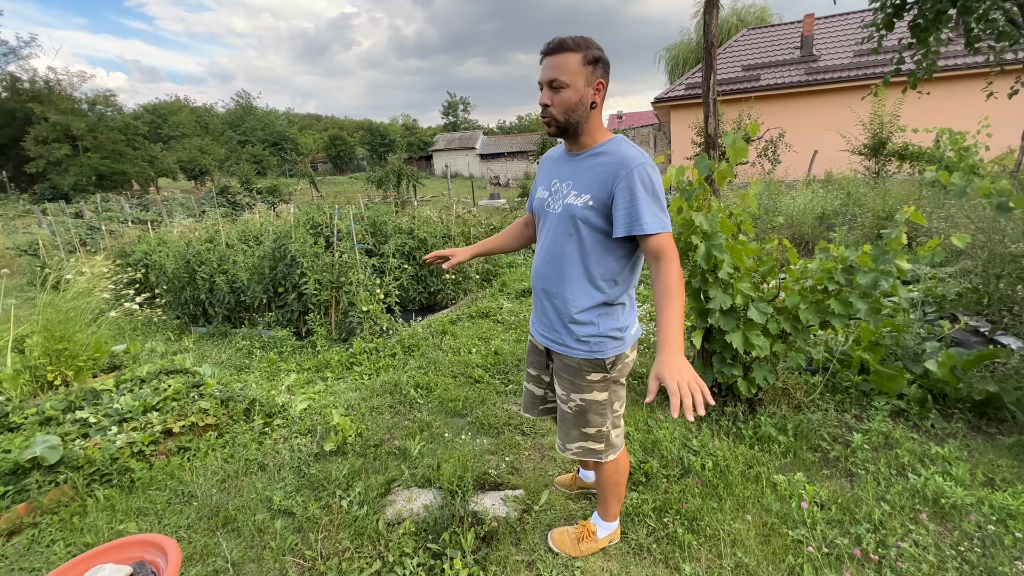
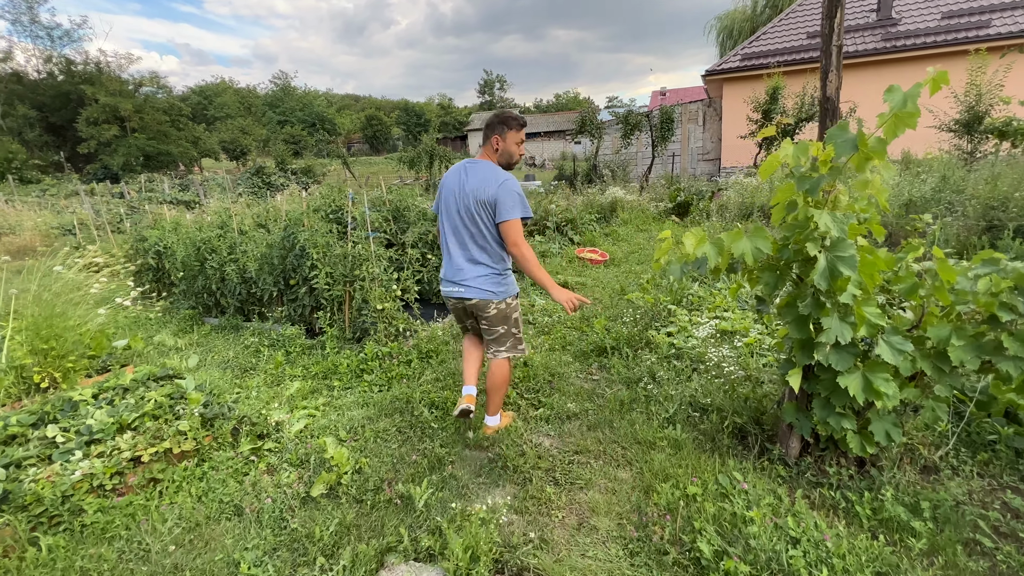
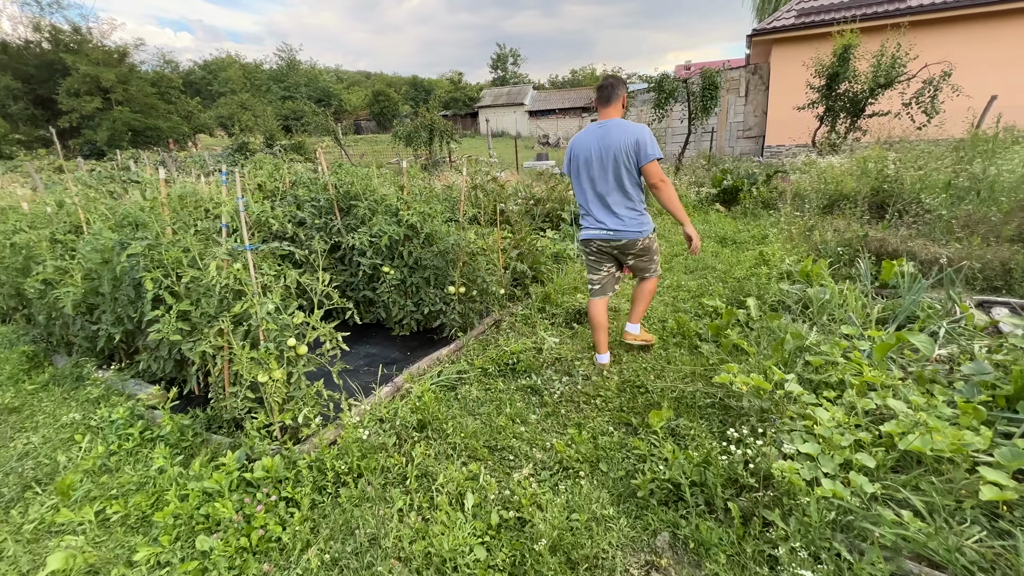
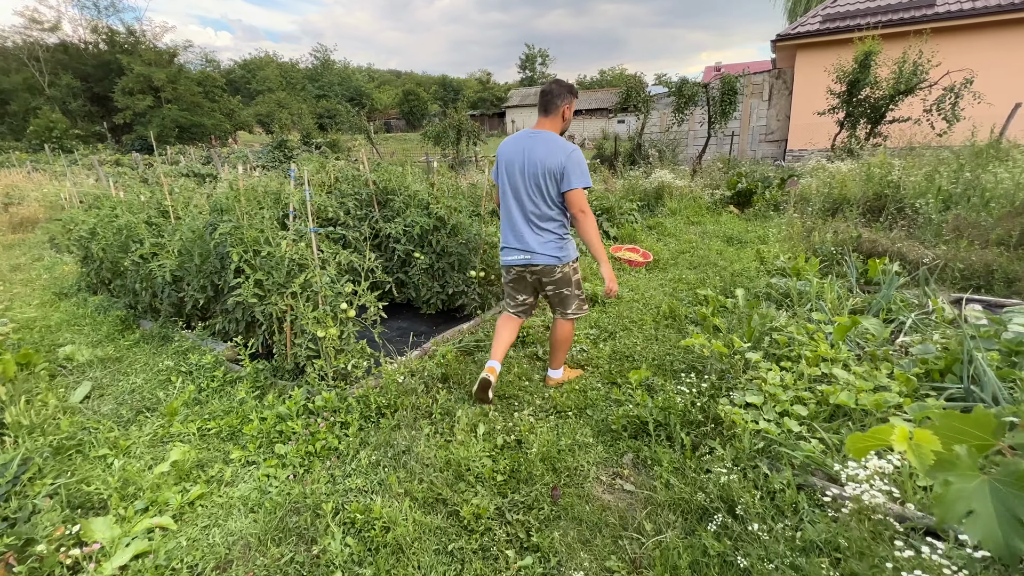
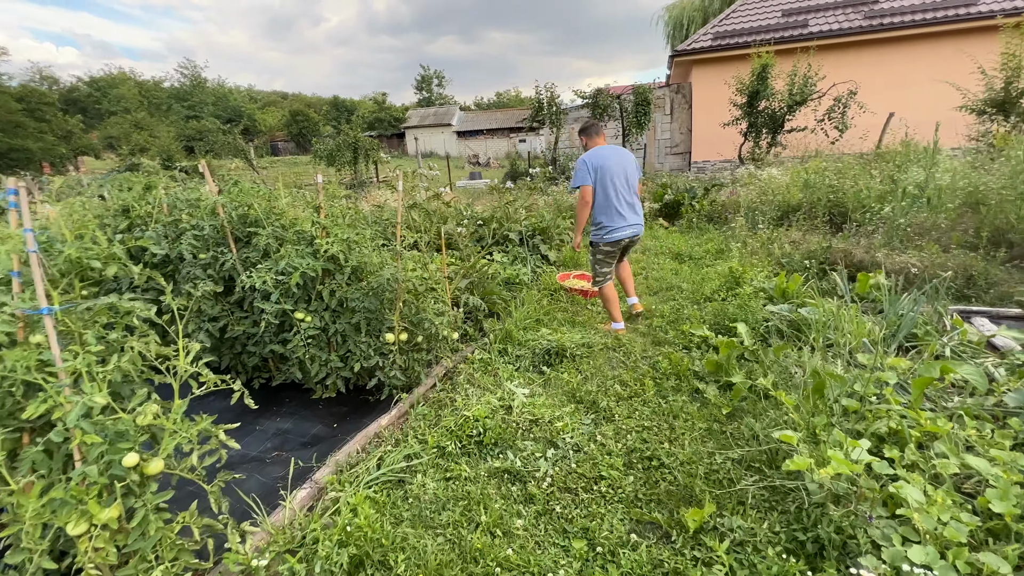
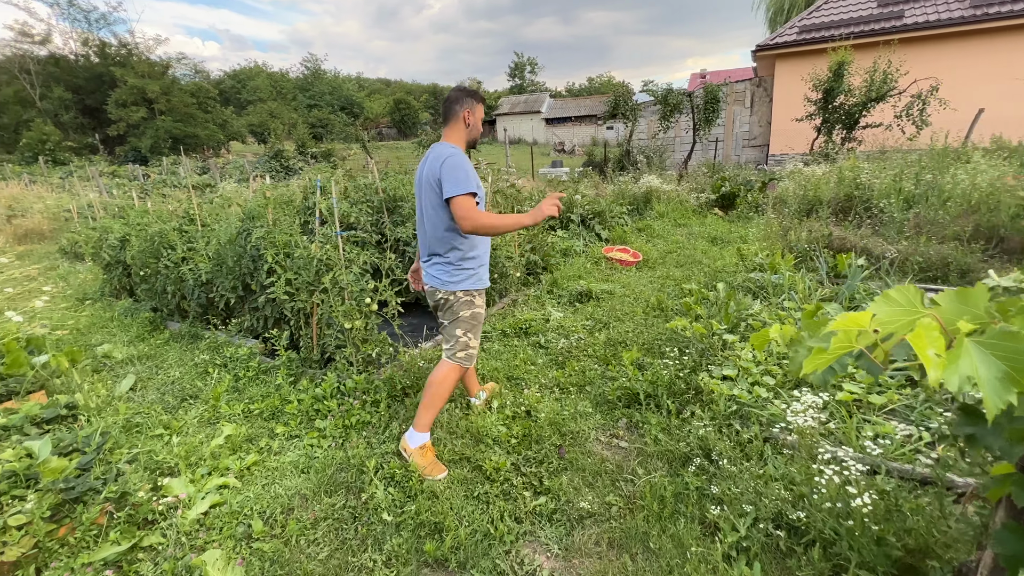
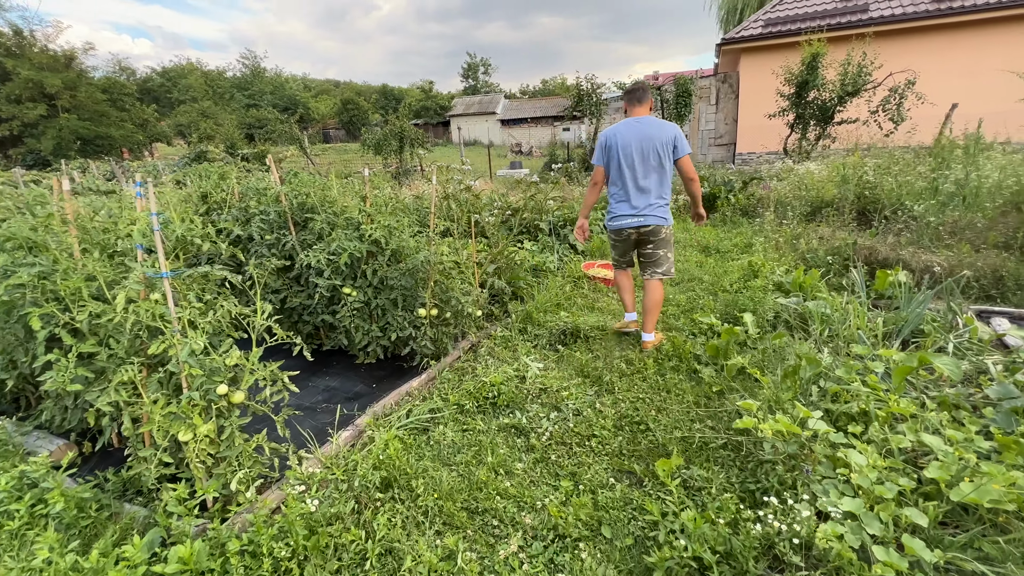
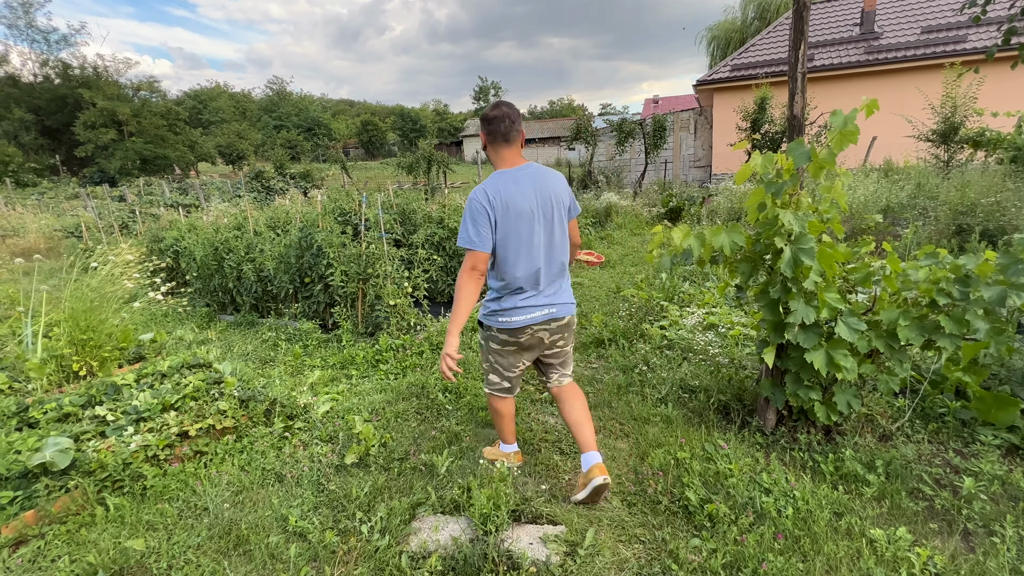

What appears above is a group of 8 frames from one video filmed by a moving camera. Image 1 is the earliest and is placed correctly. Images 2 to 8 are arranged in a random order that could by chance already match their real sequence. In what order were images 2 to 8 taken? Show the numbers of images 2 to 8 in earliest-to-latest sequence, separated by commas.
8, 2, 6, 4, 3, 7, 5
